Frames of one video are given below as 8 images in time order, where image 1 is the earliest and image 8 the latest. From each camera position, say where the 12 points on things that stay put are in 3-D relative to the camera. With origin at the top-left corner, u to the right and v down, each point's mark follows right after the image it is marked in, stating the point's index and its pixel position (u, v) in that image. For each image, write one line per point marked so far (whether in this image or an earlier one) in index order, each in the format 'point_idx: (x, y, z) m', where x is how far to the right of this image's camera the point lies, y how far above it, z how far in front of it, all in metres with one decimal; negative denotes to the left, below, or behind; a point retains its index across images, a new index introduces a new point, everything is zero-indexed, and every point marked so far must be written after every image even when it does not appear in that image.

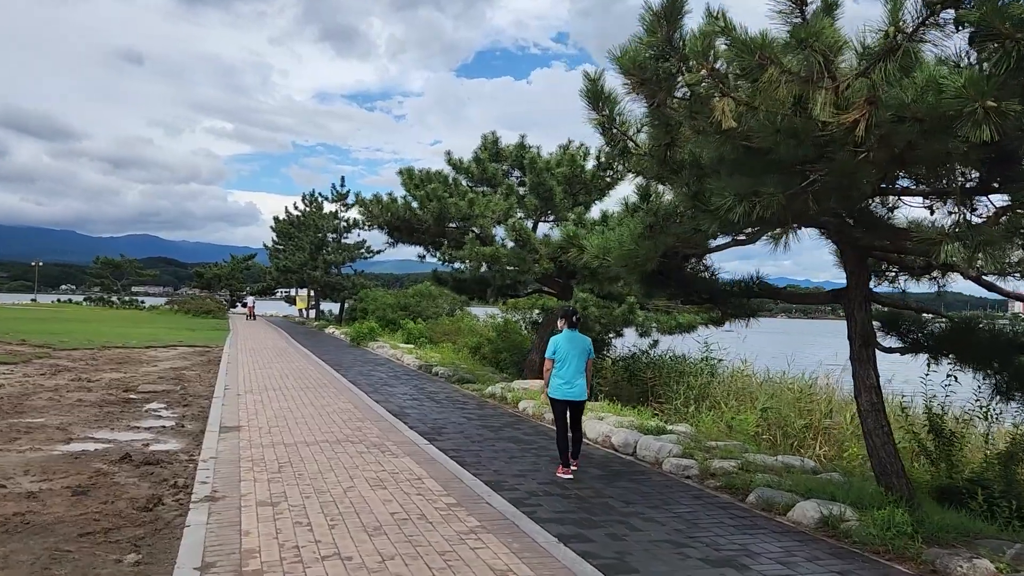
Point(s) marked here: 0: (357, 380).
0: (-3.0, -1.8, +16.1) m
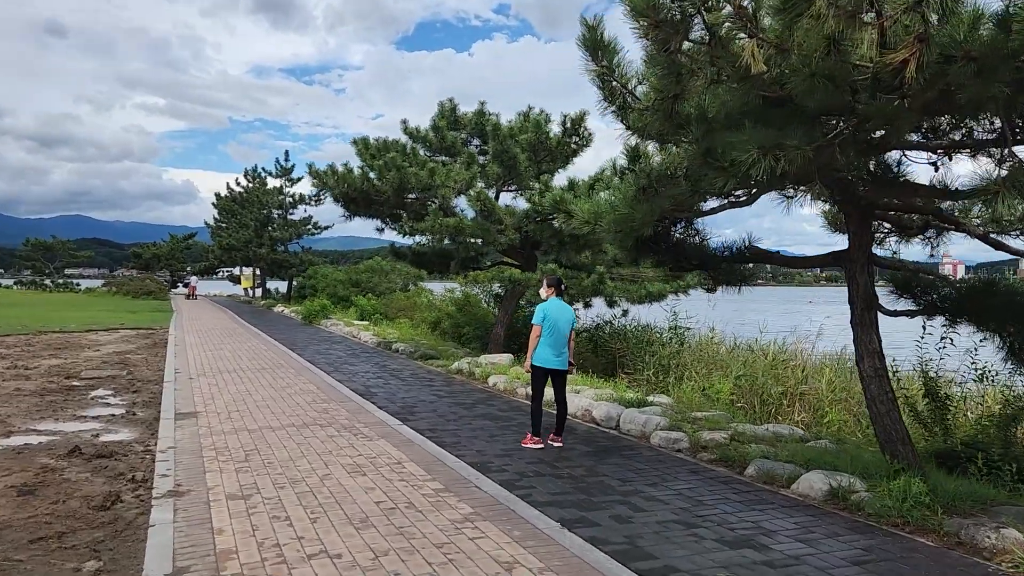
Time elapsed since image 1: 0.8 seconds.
0: (-3.7, -1.3, +15.5) m
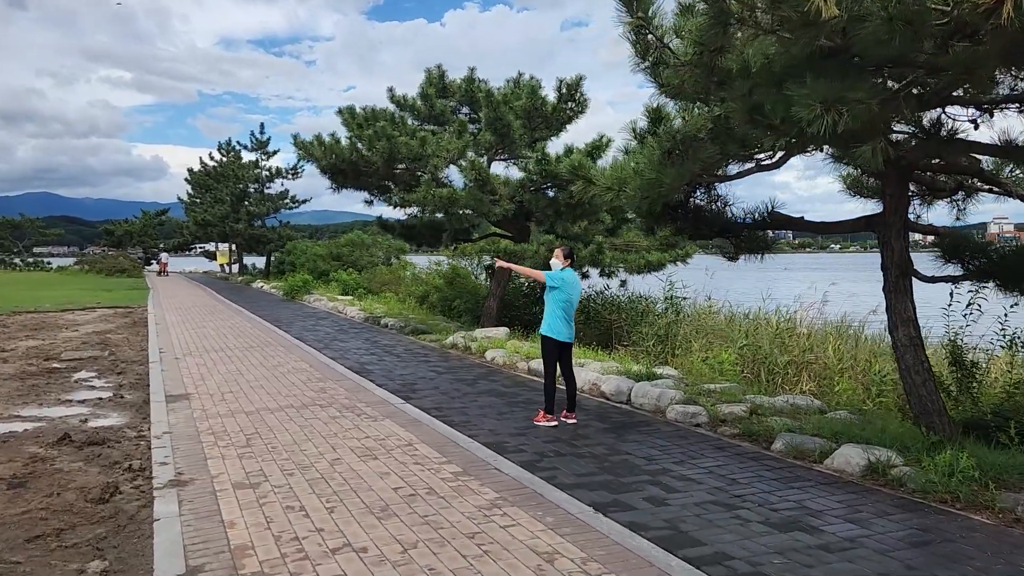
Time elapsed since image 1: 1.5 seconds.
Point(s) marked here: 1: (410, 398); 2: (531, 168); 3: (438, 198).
0: (-3.8, -0.9, +15.1) m
1: (-1.1, -1.1, +8.5) m
2: (+0.3, +1.8, +12.4) m
3: (-1.1, +1.3, +12.0) m
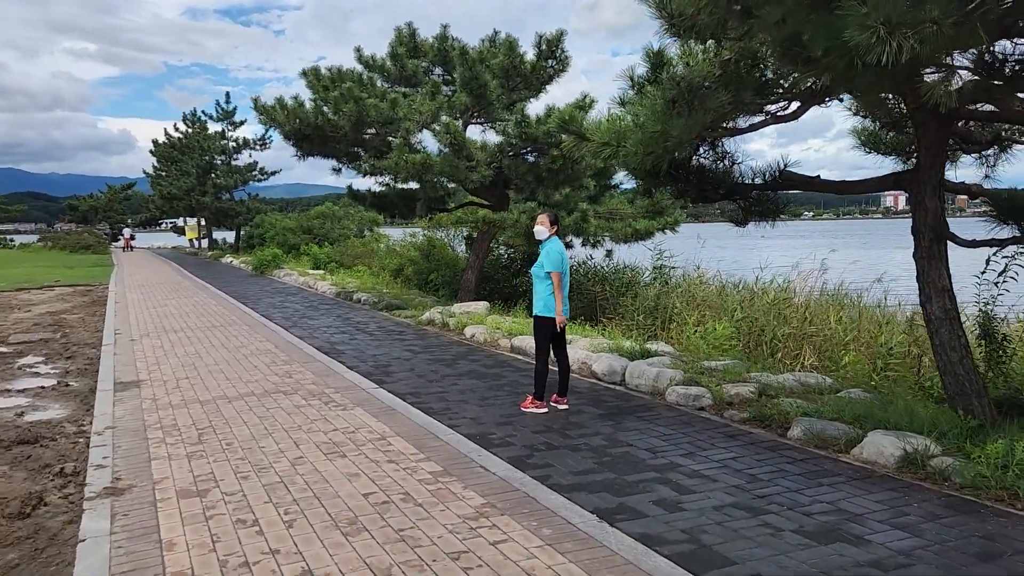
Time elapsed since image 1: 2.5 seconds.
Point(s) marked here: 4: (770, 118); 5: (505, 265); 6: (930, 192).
0: (-4.2, -0.4, +14.3) m
1: (-1.2, -0.9, +7.8) m
2: (0.0, +2.2, +11.6) m
3: (-1.4, +1.7, +11.2) m
4: (+1.7, +1.1, +5.4) m
5: (-0.1, +0.4, +15.0) m
6: (+2.5, +0.6, +5.0) m
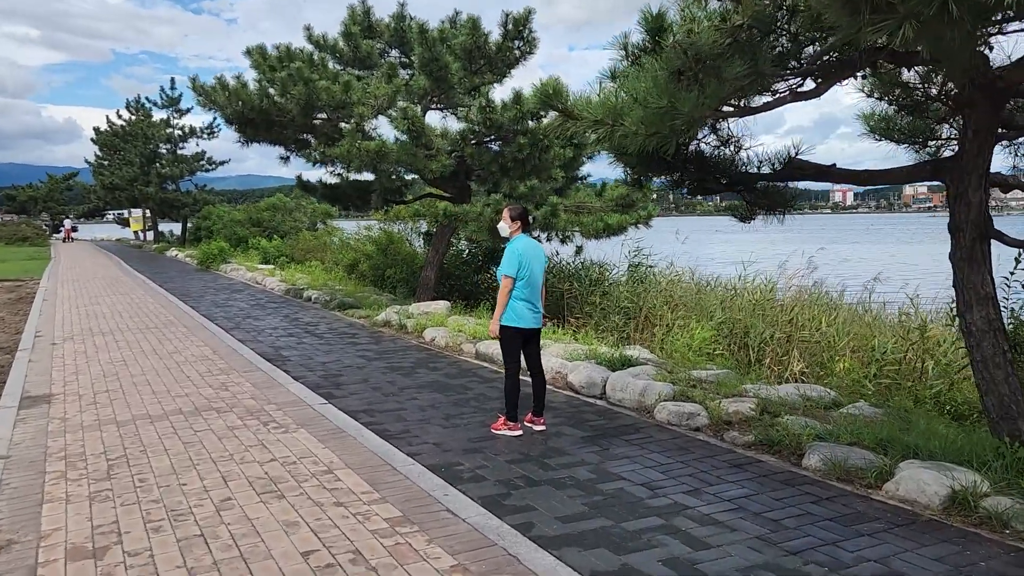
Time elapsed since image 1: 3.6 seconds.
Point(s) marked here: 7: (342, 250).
0: (-4.8, -0.4, +13.2) m
1: (-1.5, -0.9, +6.9) m
2: (-0.5, +2.2, +10.7) m
3: (-1.8, +1.7, +10.3) m
4: (+1.5, +1.1, +4.6) m
5: (-0.8, +0.5, +14.1) m
6: (+2.4, +0.5, +4.3) m
7: (-4.1, +0.9, +19.6) m
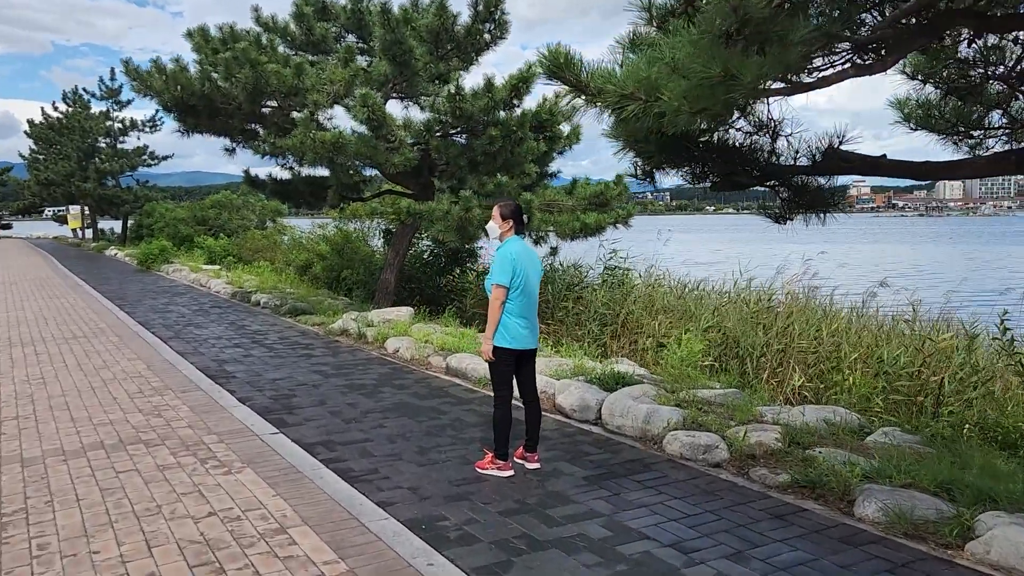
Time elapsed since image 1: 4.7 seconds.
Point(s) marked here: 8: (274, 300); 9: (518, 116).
0: (-5.3, -0.5, +12.0) m
1: (-1.6, -1.0, +5.9) m
2: (-0.9, +2.2, +9.8) m
3: (-2.2, +1.7, +9.3) m
4: (+1.5, +1.0, +3.8) m
5: (-1.3, +0.4, +13.1) m
6: (+2.4, +0.5, +3.6) m
7: (-4.9, +0.9, +18.5) m
8: (-3.8, -0.2, +13.0) m
9: (+0.1, +2.1, +9.9) m
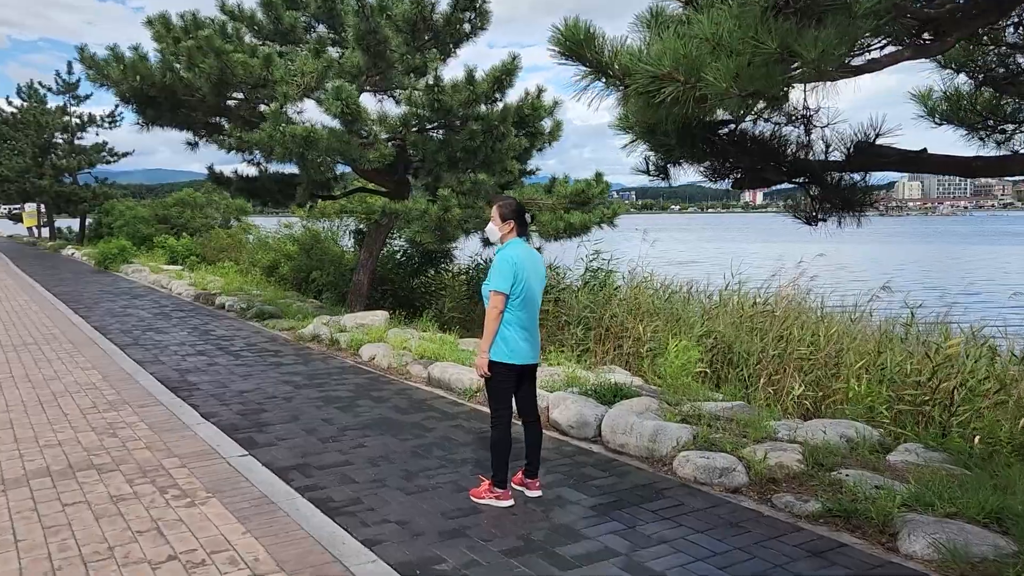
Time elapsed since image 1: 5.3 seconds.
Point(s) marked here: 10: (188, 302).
0: (-5.6, -0.5, +11.3) m
1: (-1.7, -1.0, +5.4) m
2: (-1.1, +2.1, +9.3) m
3: (-2.4, +1.6, +8.7) m
4: (+1.5, +1.0, +3.4) m
5: (-1.7, +0.4, +12.6) m
6: (+2.4, +0.4, +3.2) m
7: (-5.5, +0.8, +17.8) m
8: (-4.1, -0.2, +12.4) m
9: (-0.1, +2.0, +9.4) m
10: (-5.4, -0.2, +13.8) m
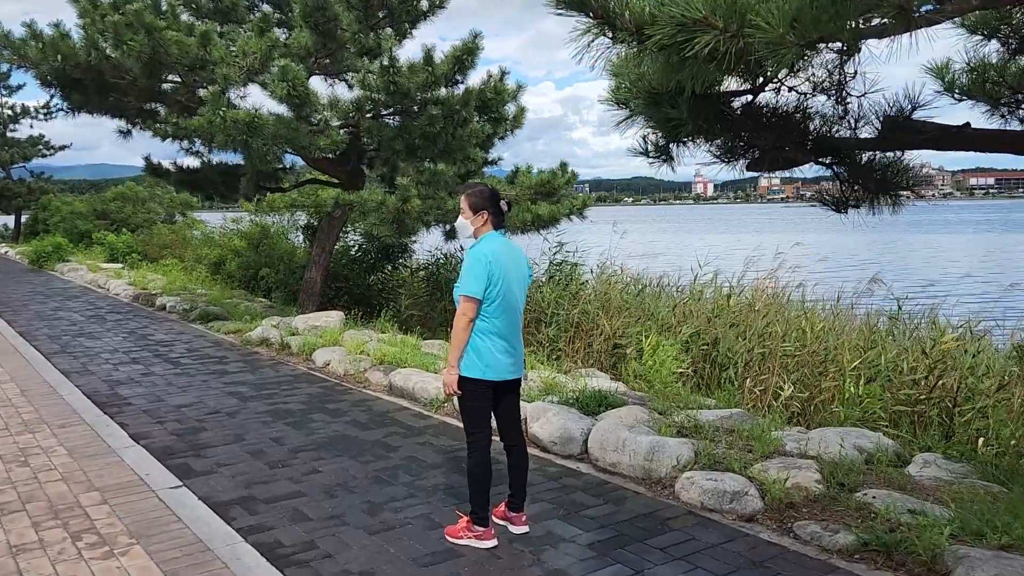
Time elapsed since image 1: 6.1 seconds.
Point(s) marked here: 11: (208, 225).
0: (-6.1, -0.5, +10.4) m
1: (-1.8, -1.0, +4.7) m
2: (-1.5, +2.1, +8.6) m
3: (-2.7, +1.6, +8.0) m
4: (+1.5, +1.0, +2.9) m
5: (-2.2, +0.4, +11.9) m
6: (+2.4, +0.5, +2.7) m
7: (-6.3, +0.9, +16.9) m
8: (-4.6, -0.2, +11.5) m
9: (-0.5, +2.1, +8.8) m
10: (-6.0, -0.2, +12.8) m
11: (-7.1, +1.5, +19.2) m
